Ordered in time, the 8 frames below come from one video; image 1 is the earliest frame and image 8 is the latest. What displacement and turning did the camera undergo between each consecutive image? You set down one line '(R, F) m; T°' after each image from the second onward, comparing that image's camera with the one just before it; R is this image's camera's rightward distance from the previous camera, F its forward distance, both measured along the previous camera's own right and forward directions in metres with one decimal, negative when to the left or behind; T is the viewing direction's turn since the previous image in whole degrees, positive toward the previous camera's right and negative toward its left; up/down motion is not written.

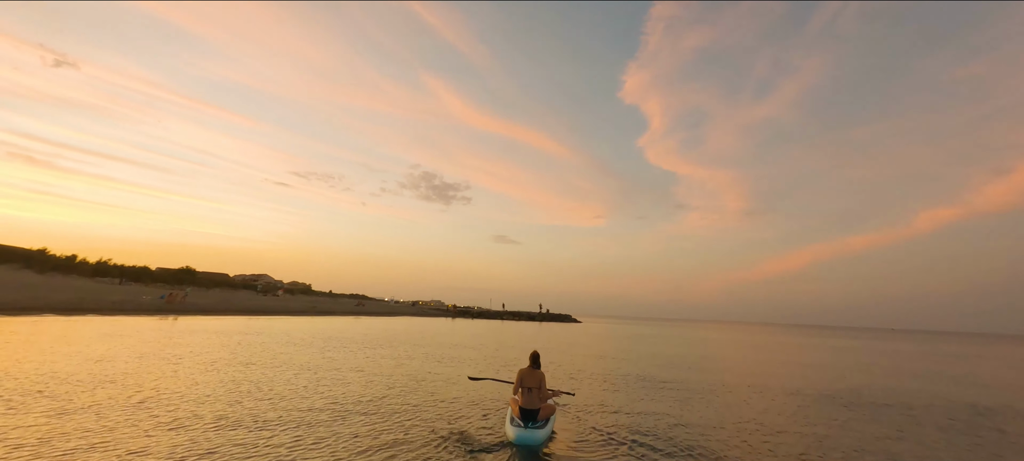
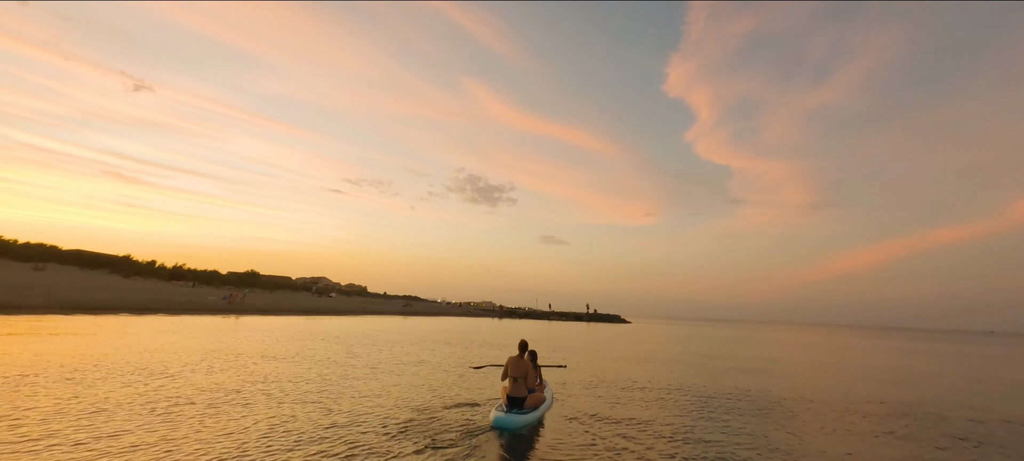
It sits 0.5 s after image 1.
(+2.5, -0.1) m; -7°
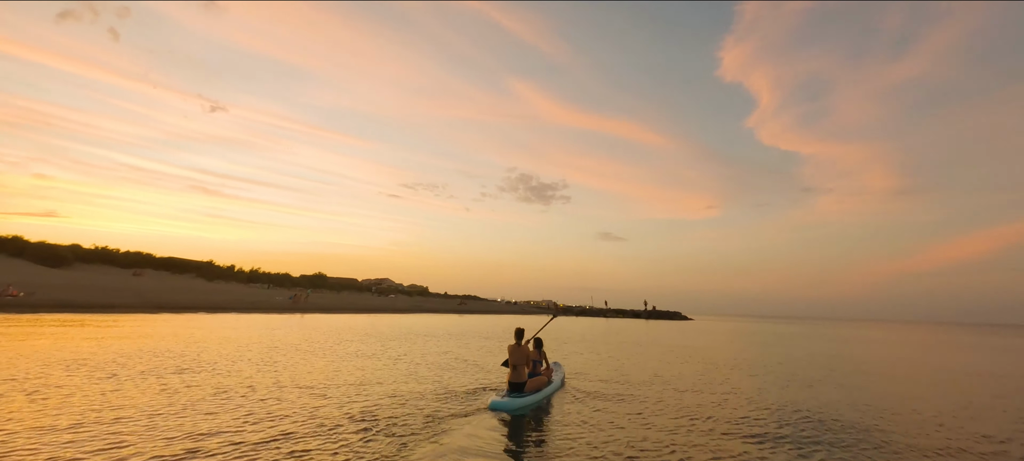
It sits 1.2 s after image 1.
(+2.7, -0.1) m; -8°
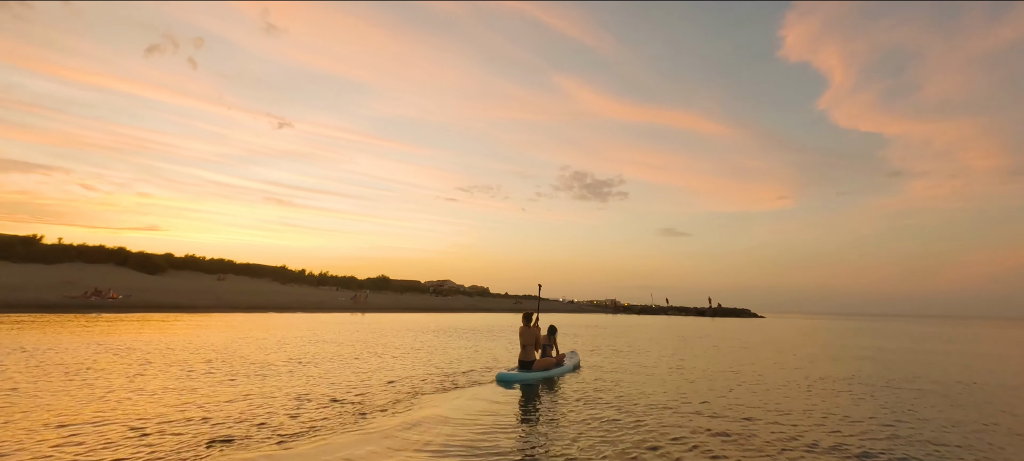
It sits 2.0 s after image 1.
(+2.5, +0.1) m; -8°
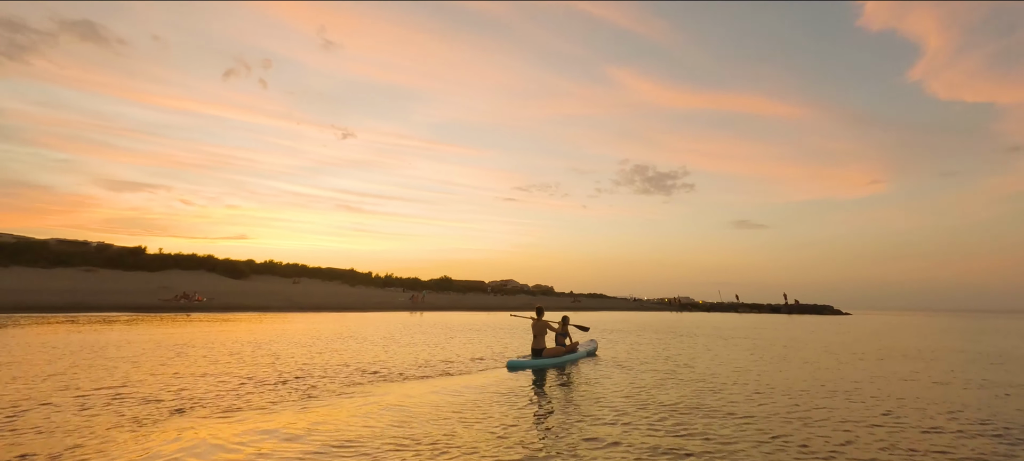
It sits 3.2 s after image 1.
(+2.5, +0.4) m; -8°
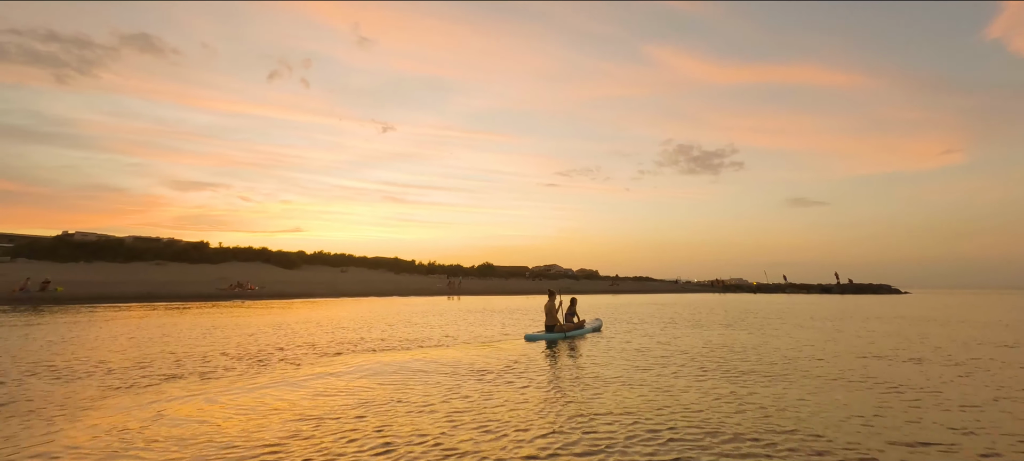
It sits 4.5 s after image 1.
(+2.1, -0.2) m; -6°
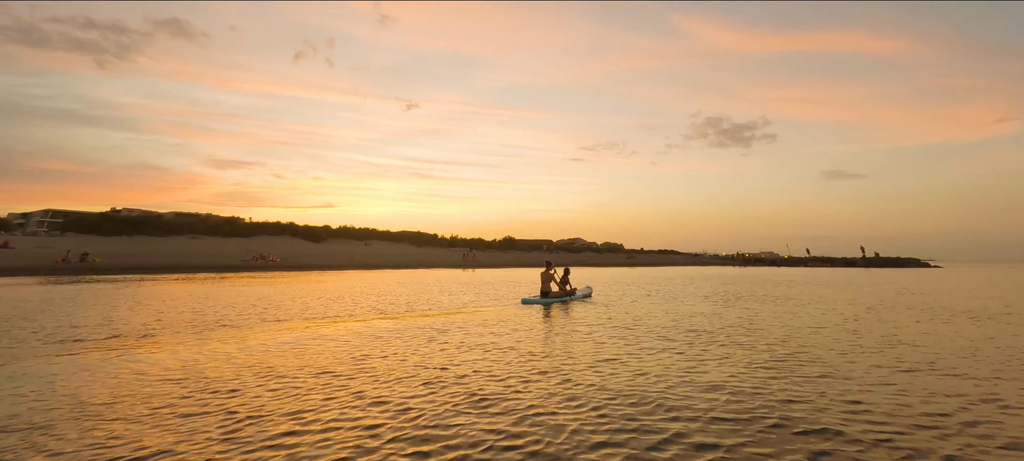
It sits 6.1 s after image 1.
(+2.0, -0.9) m; -4°
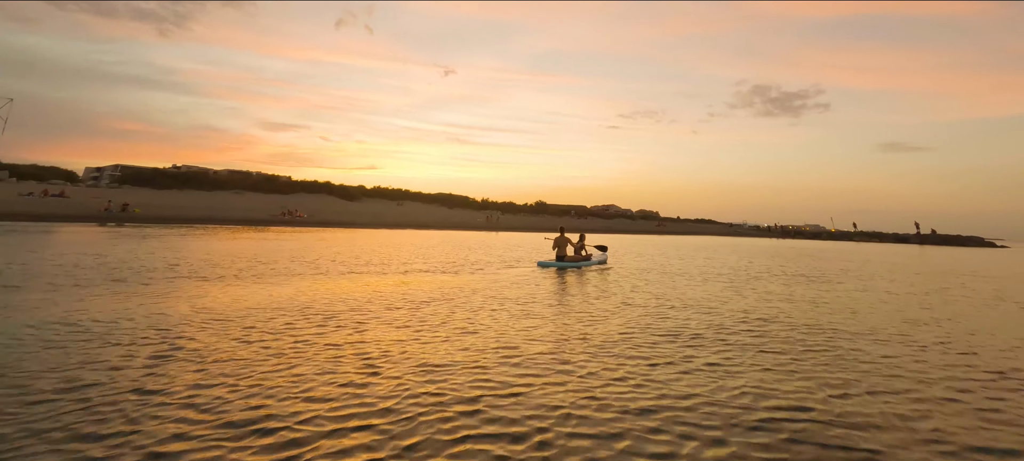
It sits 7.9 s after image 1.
(+1.3, -0.7) m; -5°
